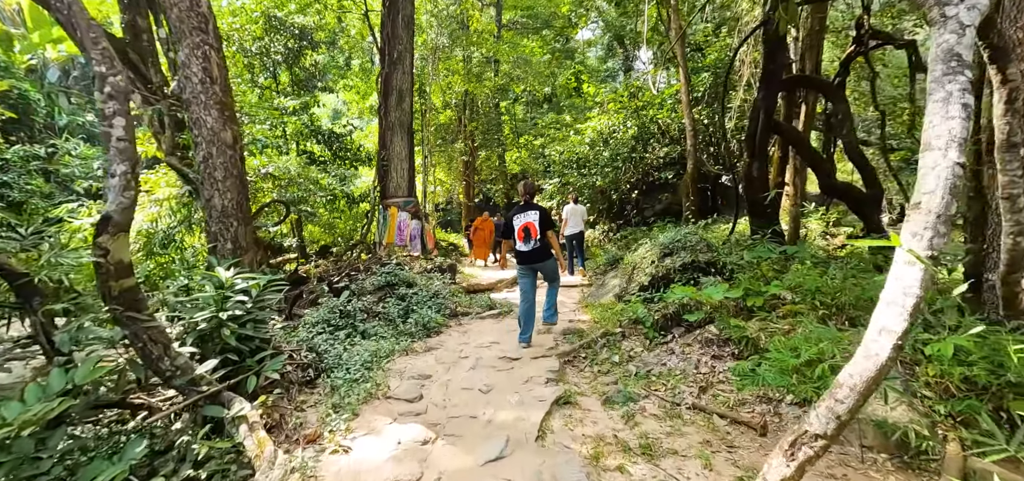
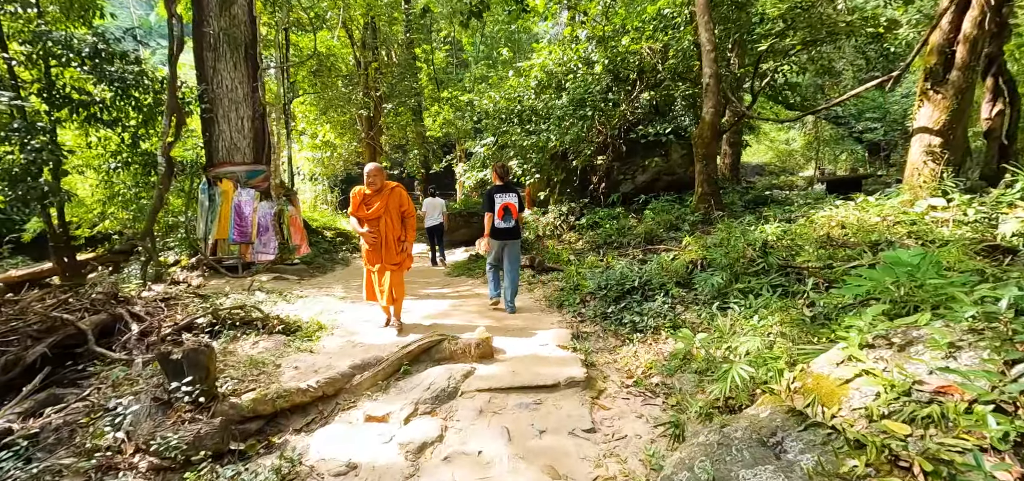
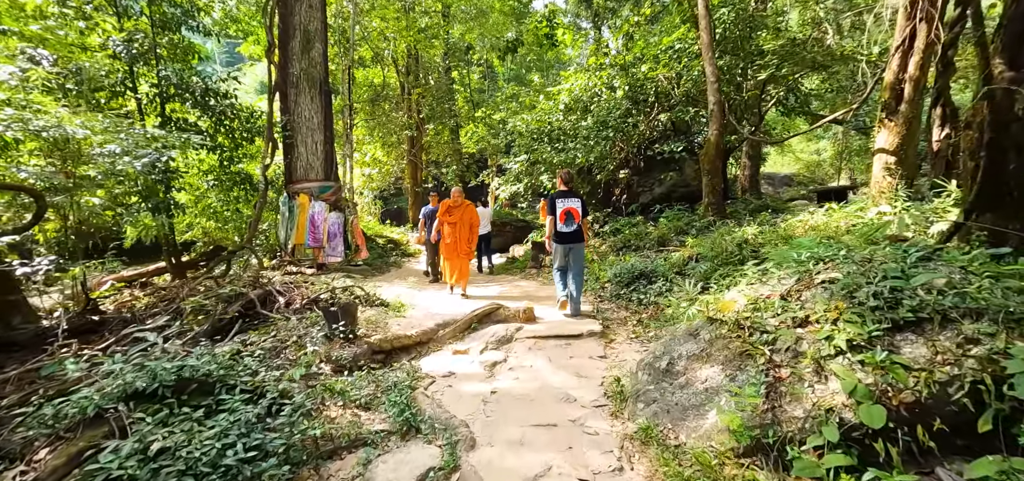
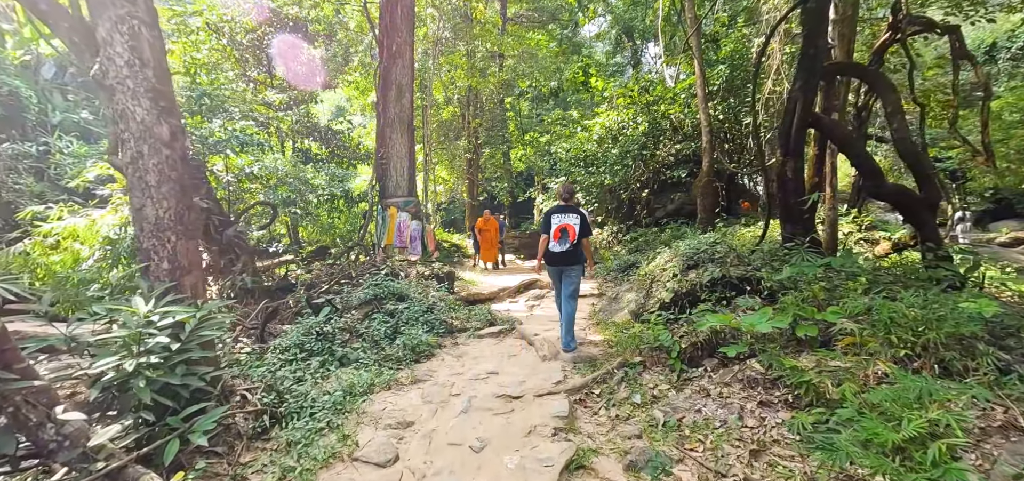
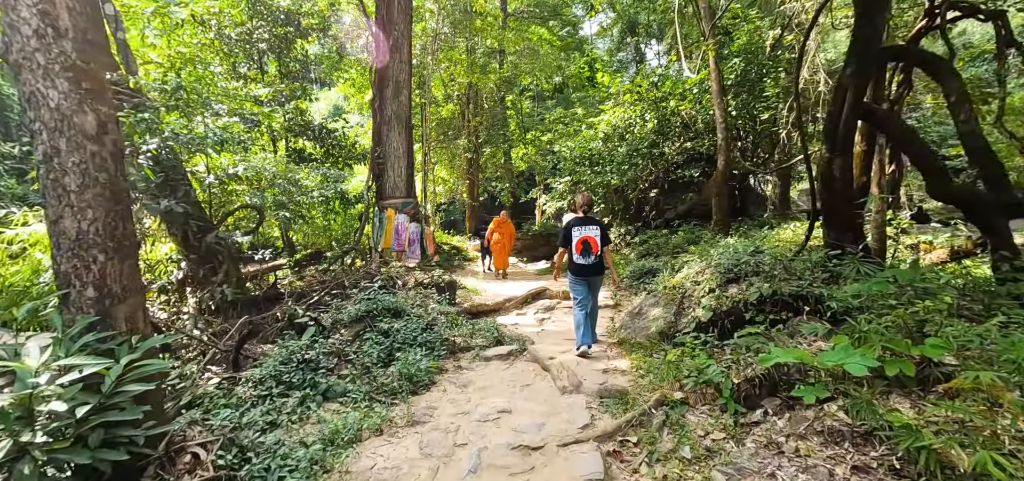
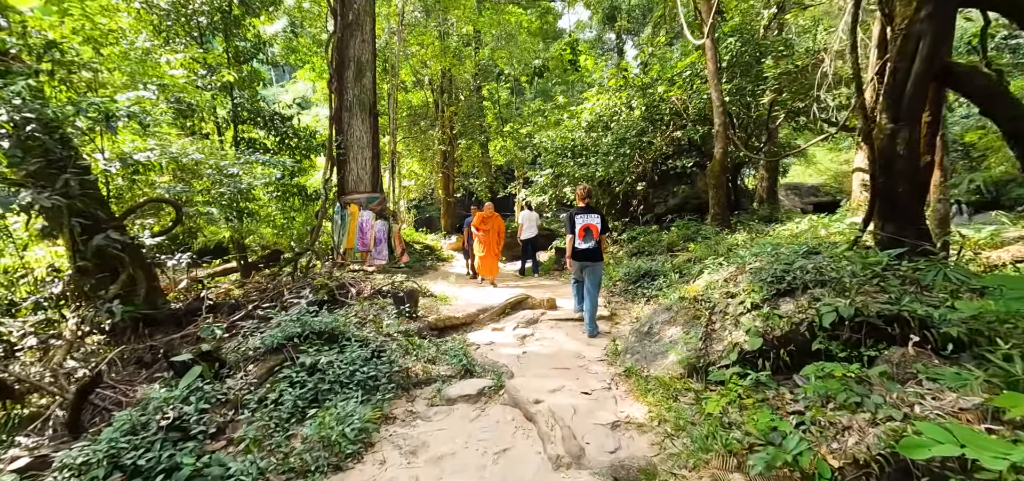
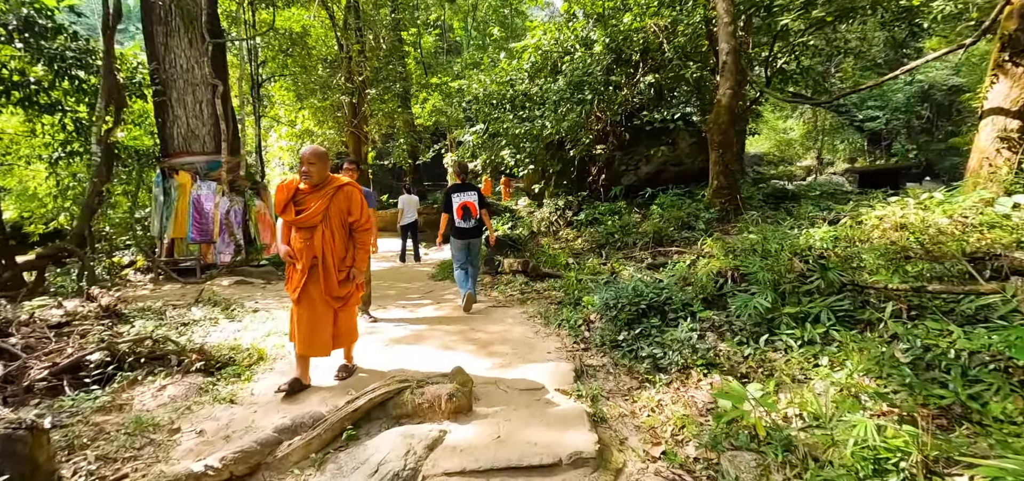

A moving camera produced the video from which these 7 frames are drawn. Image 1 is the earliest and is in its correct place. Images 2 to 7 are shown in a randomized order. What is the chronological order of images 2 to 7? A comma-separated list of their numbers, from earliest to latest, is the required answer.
4, 5, 6, 3, 2, 7
